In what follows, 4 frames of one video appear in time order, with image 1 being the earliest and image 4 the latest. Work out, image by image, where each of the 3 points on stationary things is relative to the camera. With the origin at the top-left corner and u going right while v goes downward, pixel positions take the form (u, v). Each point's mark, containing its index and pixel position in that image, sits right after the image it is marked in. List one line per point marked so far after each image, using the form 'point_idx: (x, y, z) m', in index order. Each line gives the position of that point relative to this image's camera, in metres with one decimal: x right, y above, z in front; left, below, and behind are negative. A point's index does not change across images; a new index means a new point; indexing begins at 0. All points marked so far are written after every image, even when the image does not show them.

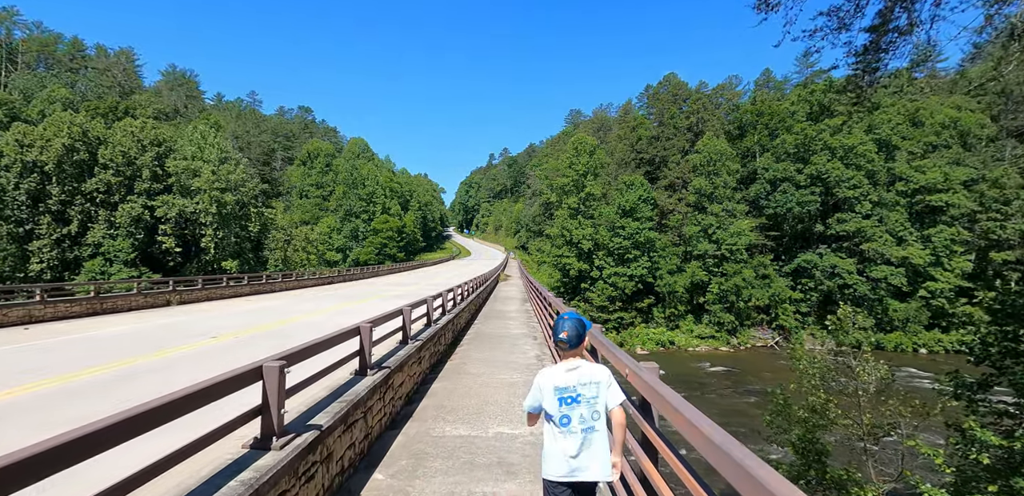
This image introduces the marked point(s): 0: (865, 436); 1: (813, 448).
0: (+7.9, -4.2, +10.9) m
1: (+6.8, -4.5, +10.9) m
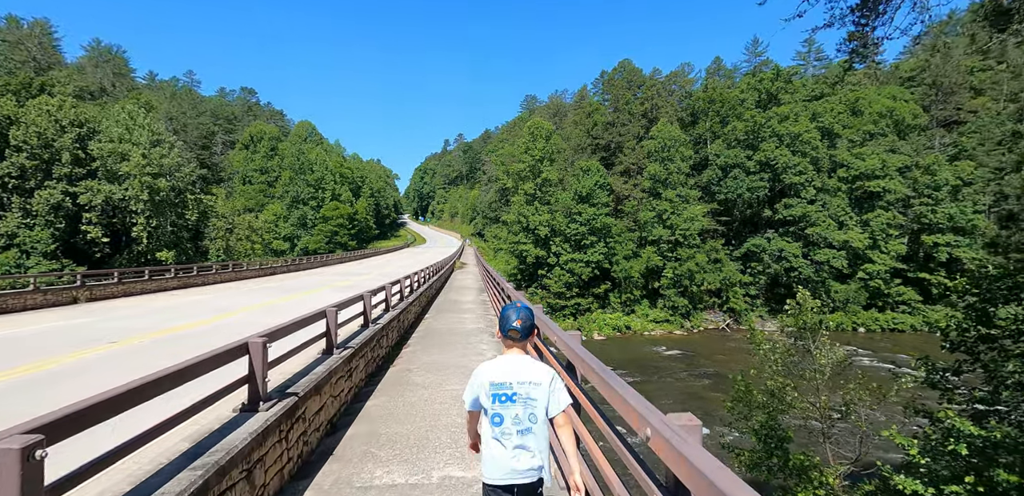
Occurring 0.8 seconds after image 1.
0: (+7.0, -3.8, +10.9) m
1: (+5.9, -4.2, +10.9) m
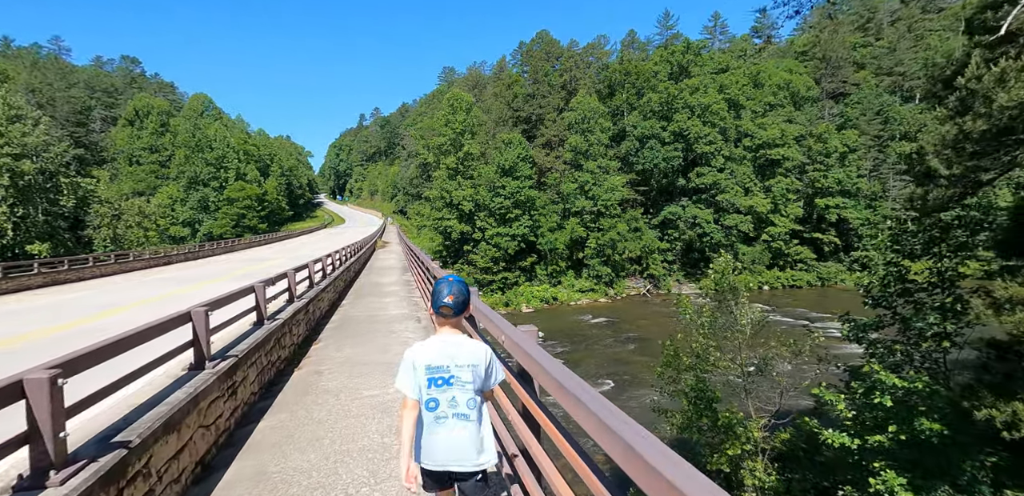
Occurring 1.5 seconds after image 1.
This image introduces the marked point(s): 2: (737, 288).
0: (+5.4, -3.0, +11.4) m
1: (+4.4, -3.4, +11.2) m
2: (+6.1, -1.1, +13.2) m
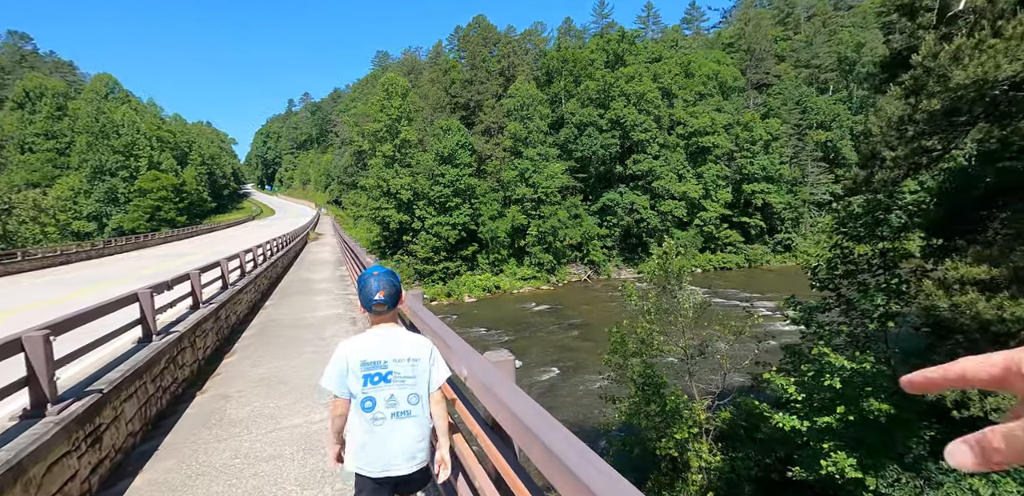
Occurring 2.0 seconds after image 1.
0: (+4.2, -2.6, +11.6) m
1: (+3.2, -3.0, +11.2) m
2: (+4.6, -0.7, +13.3) m
